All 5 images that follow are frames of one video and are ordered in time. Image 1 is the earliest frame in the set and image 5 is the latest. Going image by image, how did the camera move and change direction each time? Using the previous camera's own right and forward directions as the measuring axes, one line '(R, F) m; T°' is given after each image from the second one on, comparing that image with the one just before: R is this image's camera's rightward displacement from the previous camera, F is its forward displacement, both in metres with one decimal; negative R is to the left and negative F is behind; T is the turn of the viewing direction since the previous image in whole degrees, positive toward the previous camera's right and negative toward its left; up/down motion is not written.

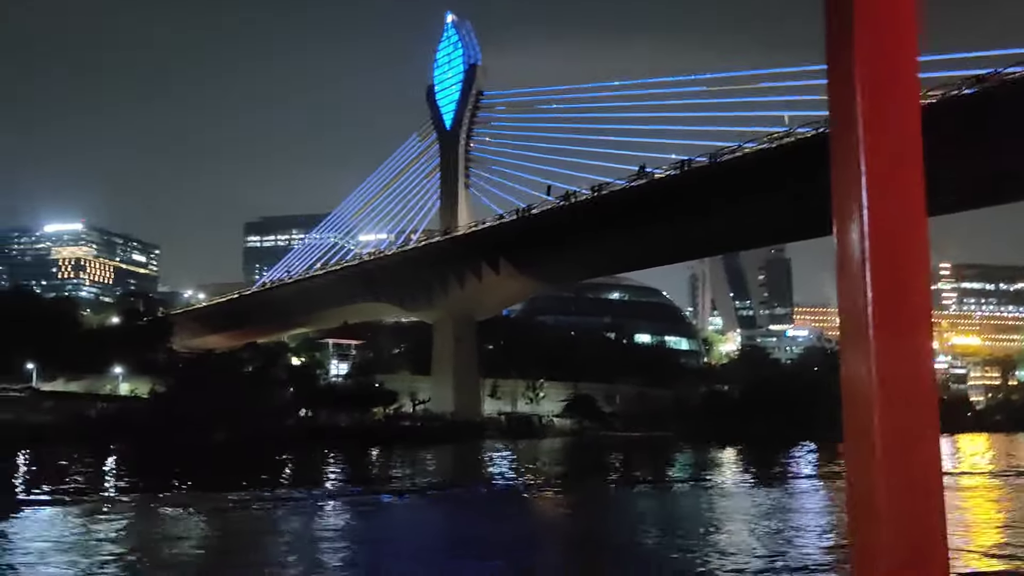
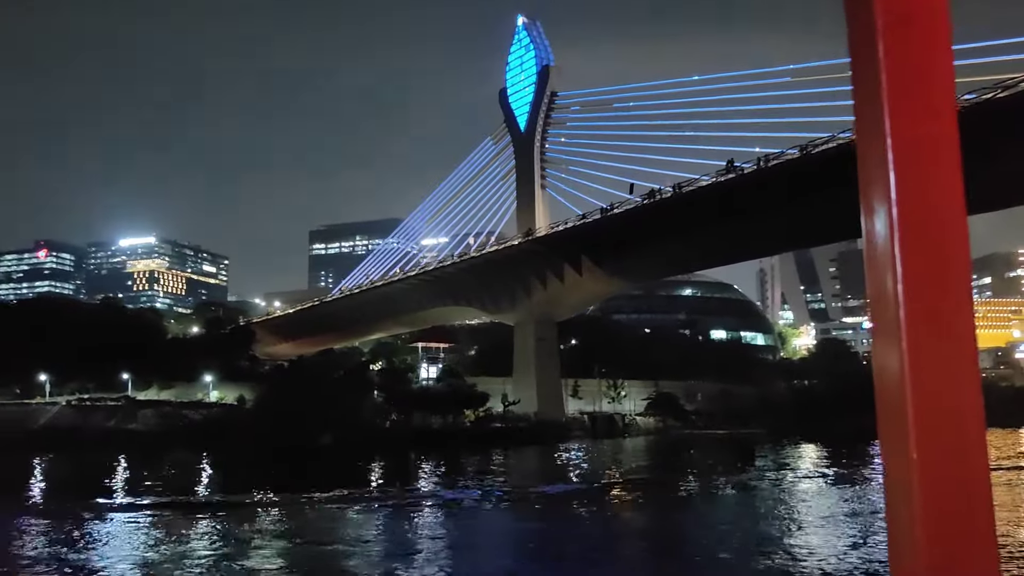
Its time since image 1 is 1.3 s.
(-0.9, -0.1) m; -4°
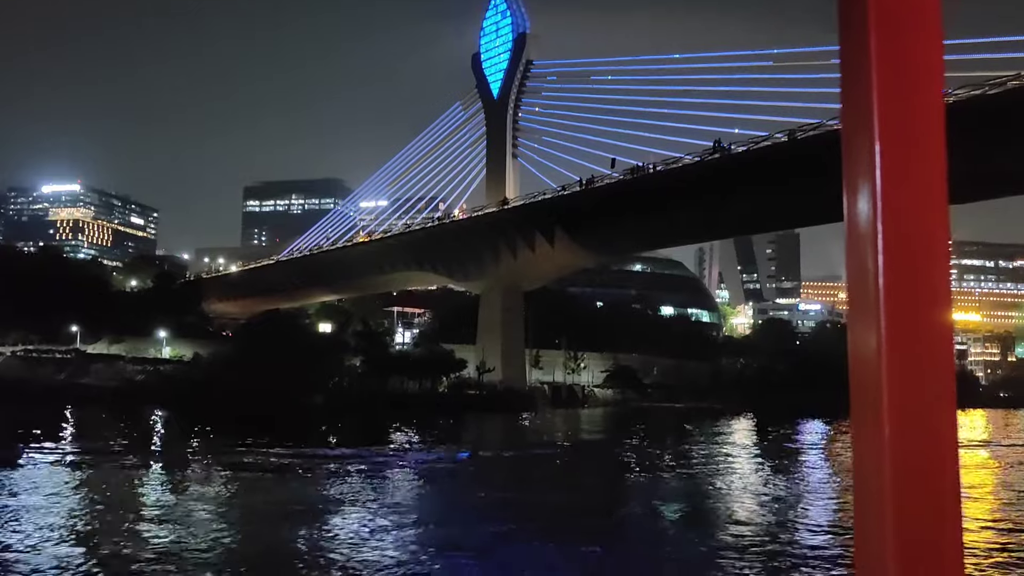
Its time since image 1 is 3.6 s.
(-1.6, 0.0) m; +5°
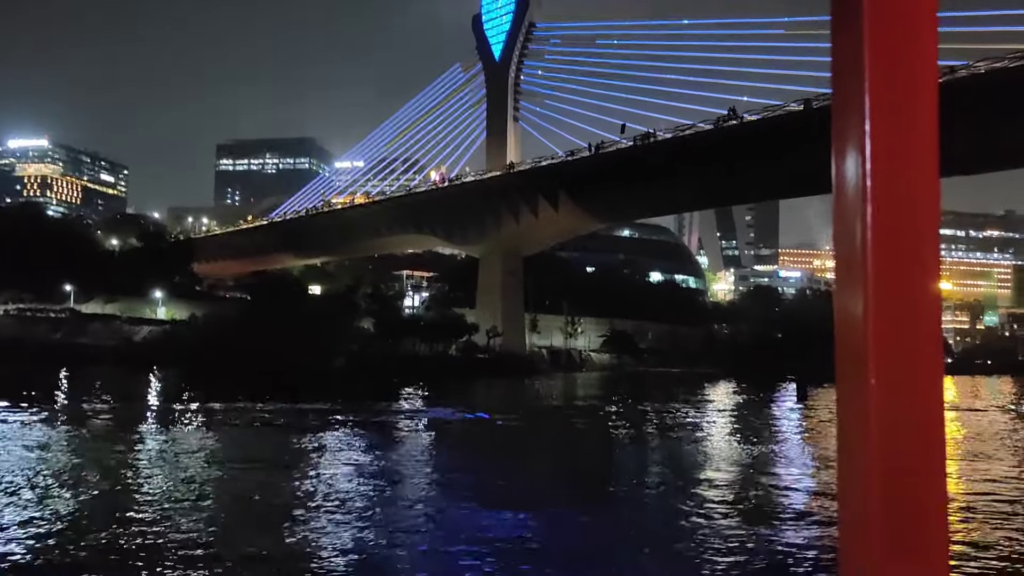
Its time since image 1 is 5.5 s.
(-1.3, -0.1) m; +2°
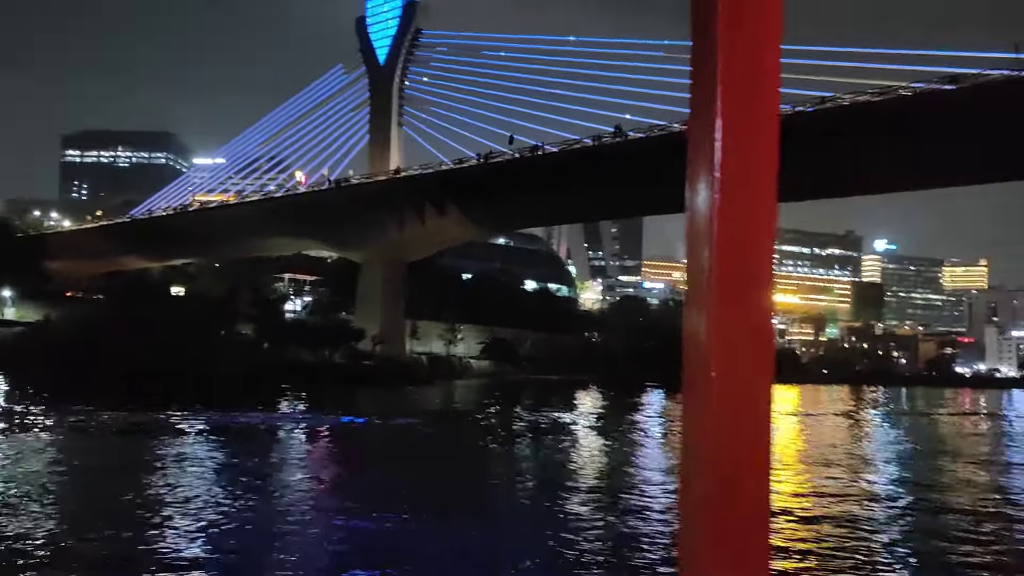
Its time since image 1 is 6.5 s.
(-0.7, 0.0) m; +9°
